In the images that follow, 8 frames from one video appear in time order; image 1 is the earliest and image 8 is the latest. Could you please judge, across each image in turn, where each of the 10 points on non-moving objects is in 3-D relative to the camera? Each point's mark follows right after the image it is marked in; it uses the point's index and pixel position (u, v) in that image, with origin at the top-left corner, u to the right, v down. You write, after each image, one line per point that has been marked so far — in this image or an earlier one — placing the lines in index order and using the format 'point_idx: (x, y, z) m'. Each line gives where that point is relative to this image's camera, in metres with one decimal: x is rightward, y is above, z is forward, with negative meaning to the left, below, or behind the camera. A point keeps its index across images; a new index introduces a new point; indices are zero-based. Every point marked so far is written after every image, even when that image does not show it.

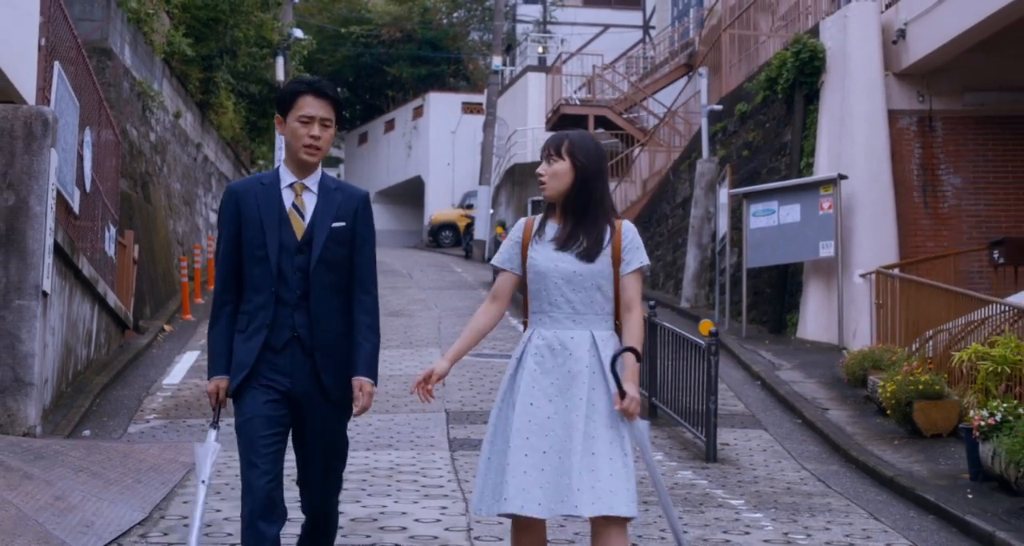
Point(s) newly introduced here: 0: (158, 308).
0: (-5.1, -0.5, +19.5) m
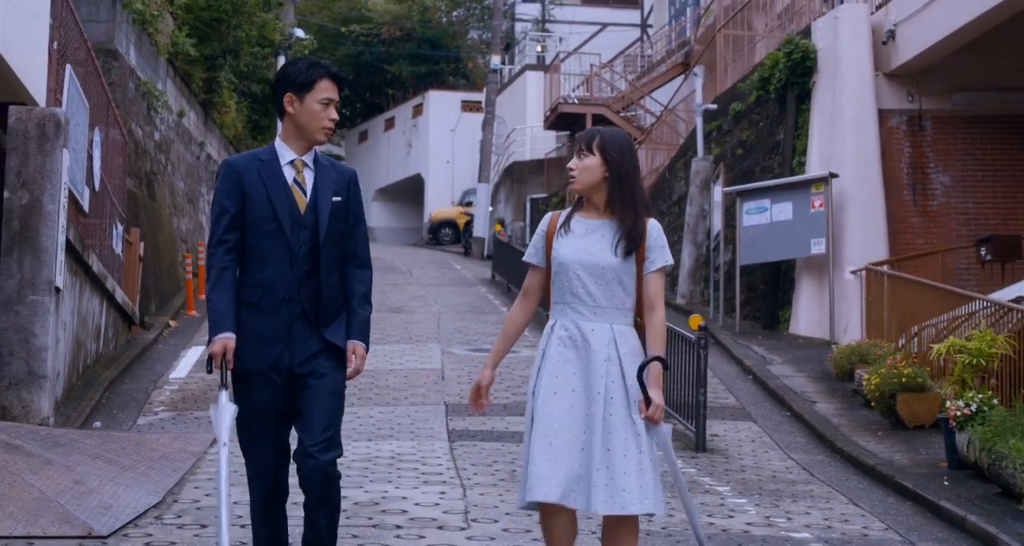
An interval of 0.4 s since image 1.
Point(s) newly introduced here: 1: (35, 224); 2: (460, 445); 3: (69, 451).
0: (-5.2, -0.5, +19.9) m
1: (-4.0, +0.4, +11.1) m
2: (-0.4, -1.4, +10.6) m
3: (-2.6, -1.1, +8.1) m
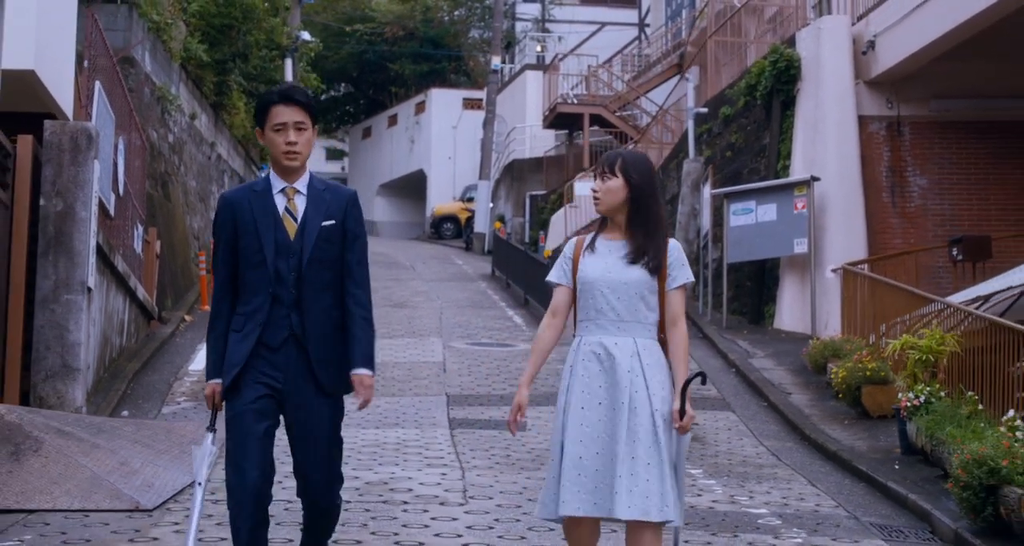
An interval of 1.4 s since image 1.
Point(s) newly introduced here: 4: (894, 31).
0: (-5.2, -0.4, +20.9) m
1: (-4.0, +0.4, +12.1) m
2: (-0.4, -1.4, +11.6) m
3: (-2.7, -1.1, +9.0) m
4: (+4.9, +3.1, +17.1) m
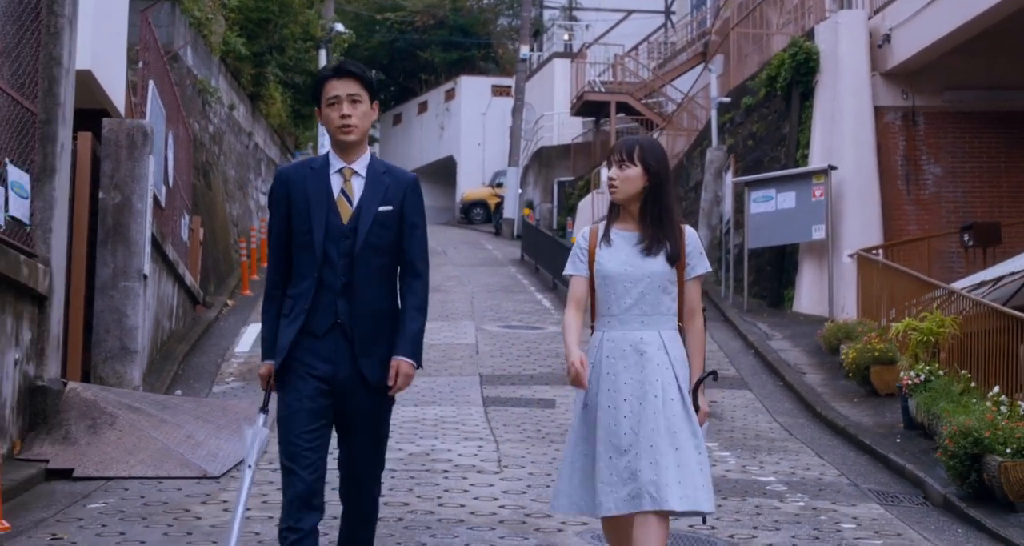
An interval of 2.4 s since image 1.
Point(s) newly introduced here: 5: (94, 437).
0: (-4.7, -0.2, +21.8) m
1: (-3.7, +0.5, +13.0) m
2: (-0.2, -1.3, +12.4) m
3: (-2.5, -1.0, +9.9) m
4: (+5.2, +3.3, +17.8) m
5: (-2.7, -1.1, +8.8) m
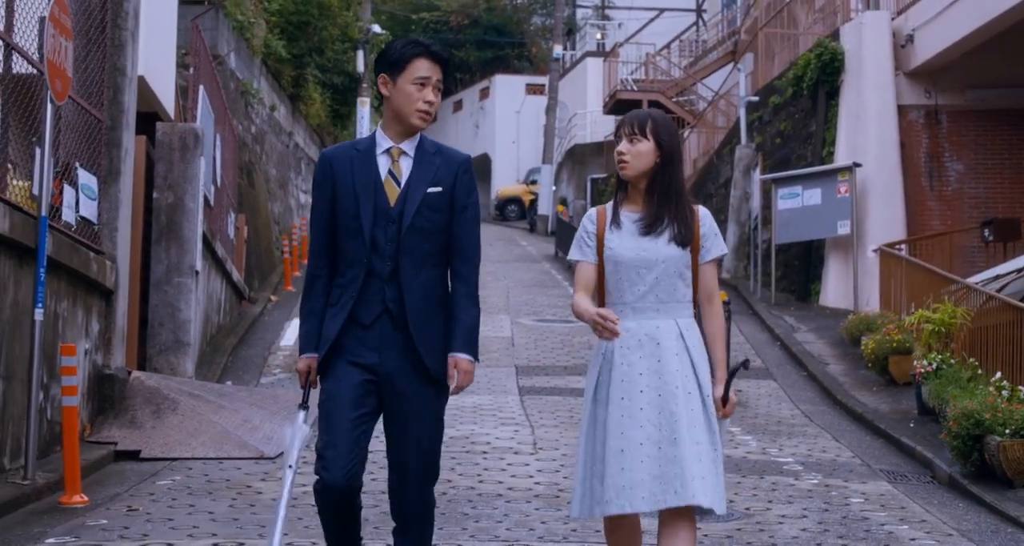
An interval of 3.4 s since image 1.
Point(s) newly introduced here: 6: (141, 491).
0: (-4.2, -0.1, +22.6) m
1: (-3.4, +0.5, +13.7) m
2: (+0.1, -1.2, +13.0) m
3: (-2.2, -1.0, +10.6) m
4: (+5.7, +3.3, +18.2) m
5: (-2.5, -1.0, +9.5) m
6: (-2.2, -1.3, +8.0) m
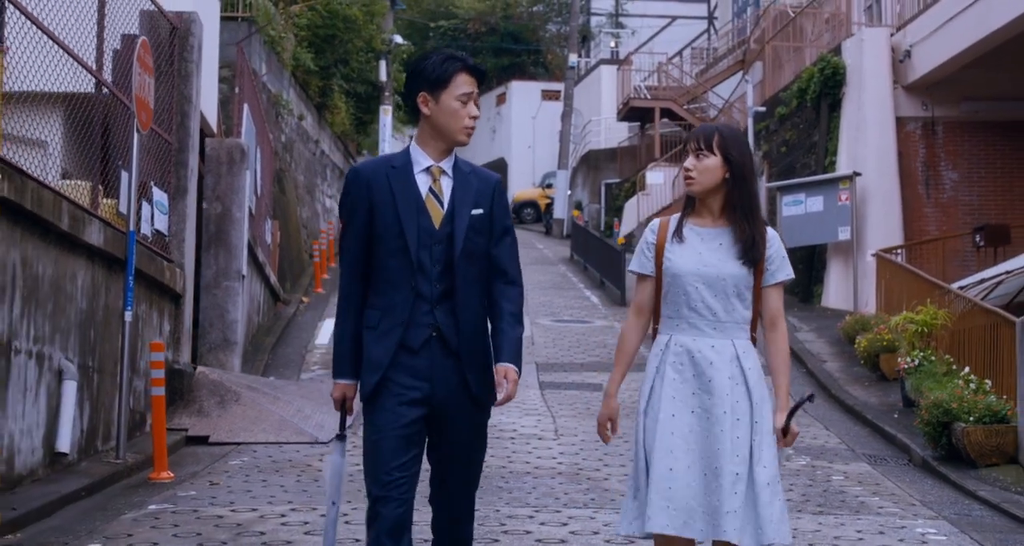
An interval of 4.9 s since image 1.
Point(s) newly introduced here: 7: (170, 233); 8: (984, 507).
0: (-3.8, -0.2, +23.8) m
1: (-3.2, +0.5, +14.9) m
2: (+0.4, -1.3, +14.2) m
3: (-2.0, -1.0, +11.8) m
4: (+6.0, +3.3, +19.4) m
5: (-2.3, -1.1, +10.8) m
6: (-2.0, -1.3, +9.3) m
7: (-2.8, +0.3, +11.0) m
8: (+2.9, -1.4, +8.3) m
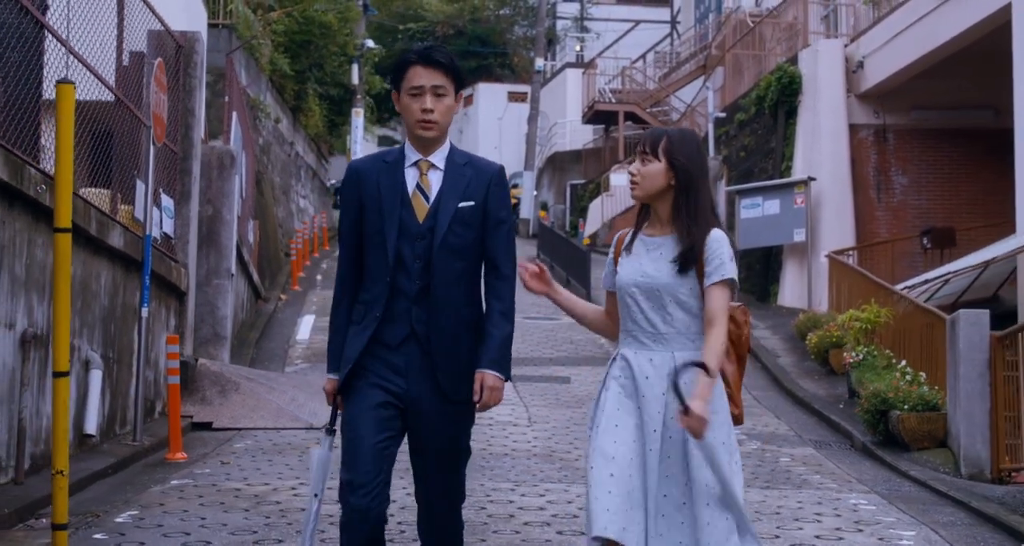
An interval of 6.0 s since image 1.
0: (-4.4, -0.1, +24.7) m
1: (-3.4, +0.5, +15.8) m
2: (+0.1, -1.3, +15.2) m
3: (-2.2, -1.0, +12.7) m
4: (+5.5, +3.3, +20.5) m
5: (-2.5, -1.1, +11.7) m
6: (-2.2, -1.3, +10.2) m
7: (-3.0, +0.3, +11.9) m
8: (+2.8, -1.5, +9.4) m
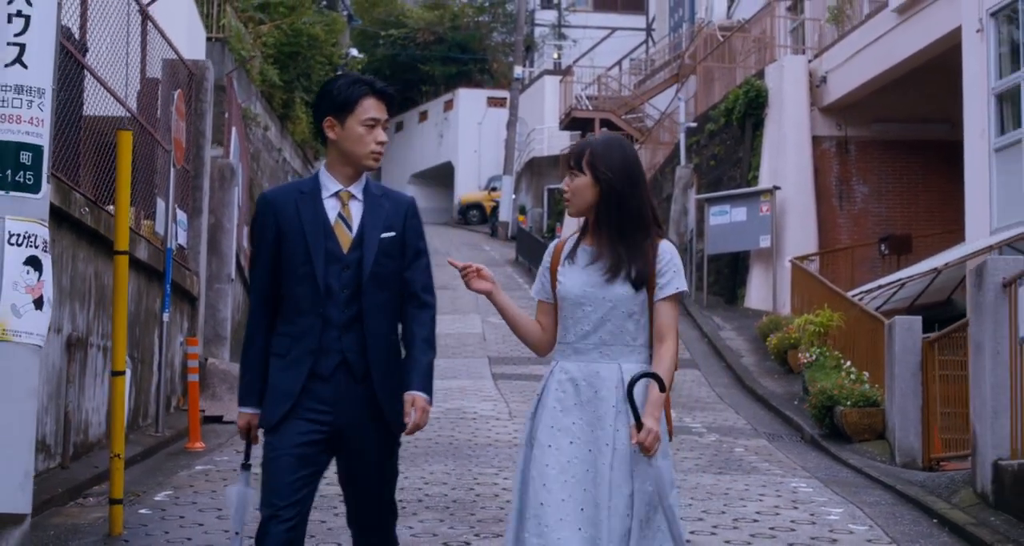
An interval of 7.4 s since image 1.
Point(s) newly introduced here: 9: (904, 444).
0: (-4.8, -0.2, +25.8) m
1: (-3.7, +0.4, +16.9) m
2: (-0.1, -1.3, +16.4) m
3: (-2.4, -1.1, +13.9) m
4: (+5.2, +3.2, +21.8) m
5: (-2.7, -1.2, +12.8) m
6: (-2.3, -1.4, +11.3) m
7: (-3.2, +0.3, +13.1) m
8: (+2.7, -1.6, +10.6) m
9: (+3.3, -1.4, +11.2) m
